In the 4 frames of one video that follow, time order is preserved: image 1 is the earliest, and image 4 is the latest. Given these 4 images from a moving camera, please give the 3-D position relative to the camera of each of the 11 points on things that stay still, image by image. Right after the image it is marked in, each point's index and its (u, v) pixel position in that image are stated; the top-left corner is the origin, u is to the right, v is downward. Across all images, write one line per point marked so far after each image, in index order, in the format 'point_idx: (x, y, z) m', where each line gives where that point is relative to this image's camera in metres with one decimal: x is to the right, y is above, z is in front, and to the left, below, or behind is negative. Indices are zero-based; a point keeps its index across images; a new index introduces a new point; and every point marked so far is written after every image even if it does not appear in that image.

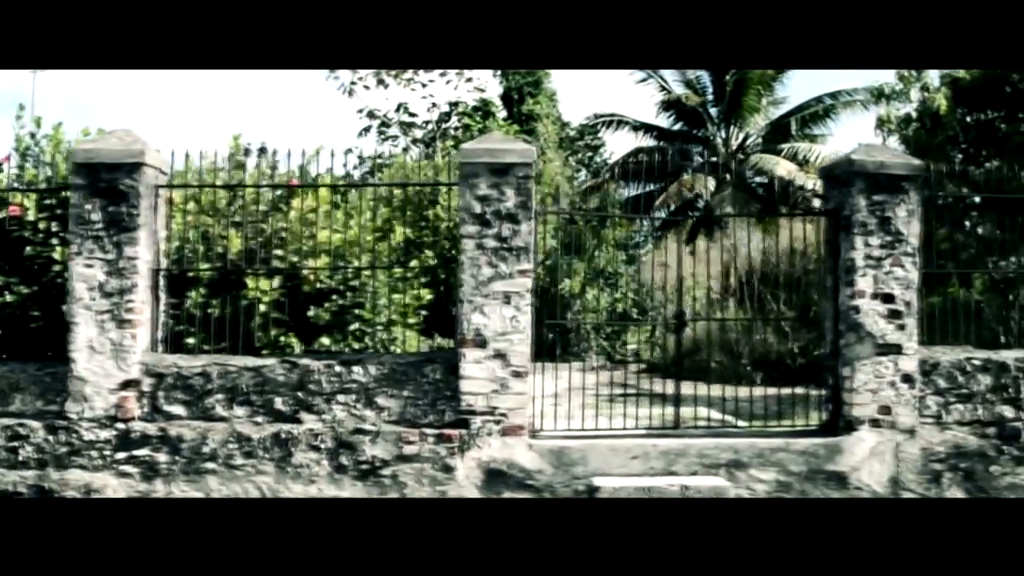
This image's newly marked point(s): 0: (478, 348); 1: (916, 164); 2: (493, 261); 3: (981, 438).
0: (-0.2, -0.4, +5.3) m
1: (+2.7, +0.8, +5.6) m
2: (-0.1, +0.2, +5.3) m
3: (+3.2, -1.0, +5.7) m
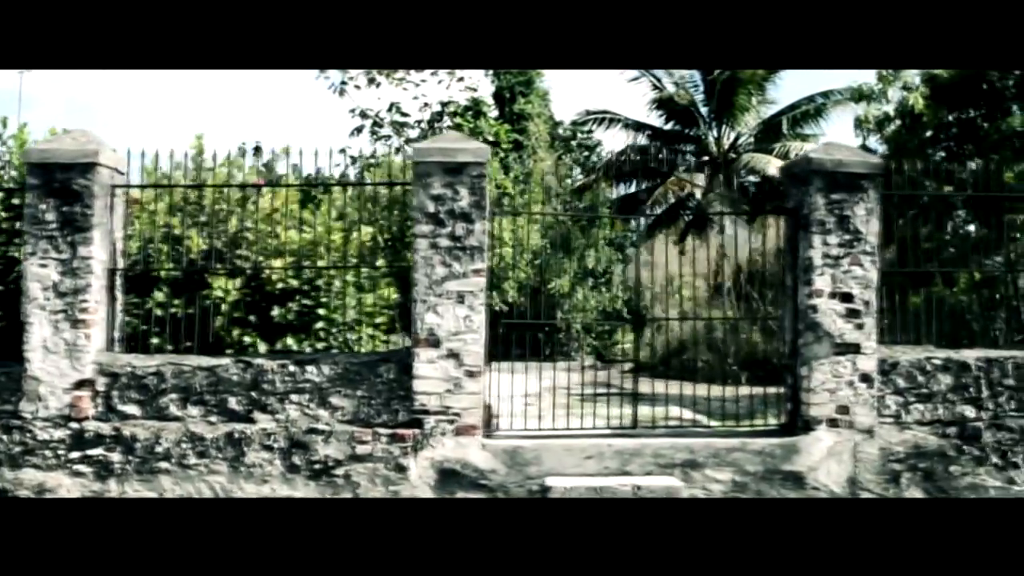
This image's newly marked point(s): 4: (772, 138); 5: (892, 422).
0: (-0.5, -0.4, +5.3) m
1: (+2.4, +0.8, +5.6) m
2: (-0.4, +0.2, +5.3) m
3: (+2.9, -1.0, +5.7) m
4: (+4.4, +2.6, +14.3) m
5: (+2.5, -0.9, +5.6) m
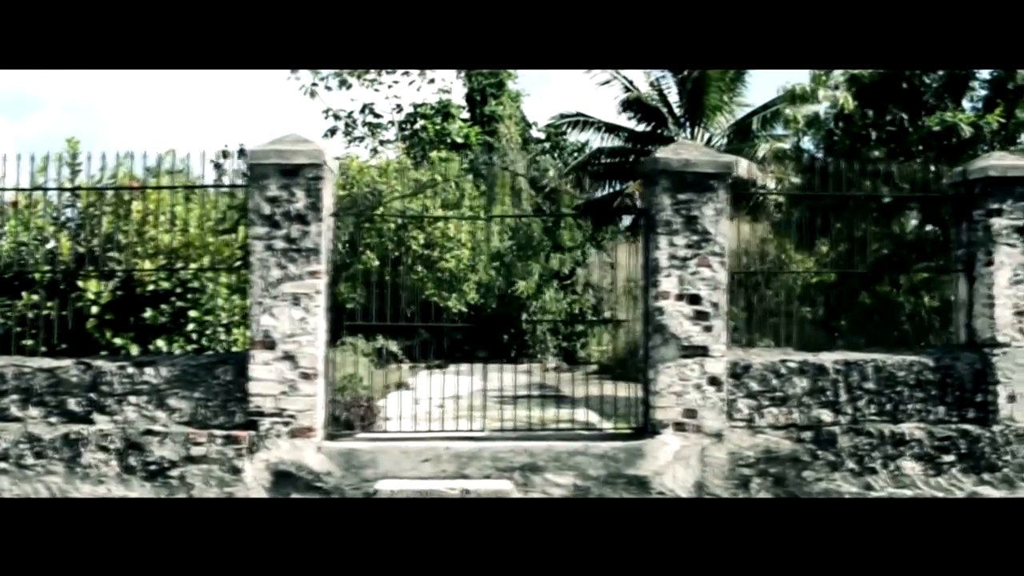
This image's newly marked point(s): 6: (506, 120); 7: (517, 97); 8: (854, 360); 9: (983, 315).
0: (-1.5, -0.4, +5.3) m
1: (+1.4, +0.8, +5.5) m
2: (-1.4, +0.2, +5.3) m
3: (+1.9, -1.0, +5.6) m
4: (+3.6, +2.5, +14.2) m
5: (+1.5, -0.9, +5.6) m
6: (-0.1, +3.5, +17.7) m
7: (+0.1, +4.2, +18.5) m
8: (+2.3, -0.5, +5.7) m
9: (+3.3, -0.2, +5.9) m
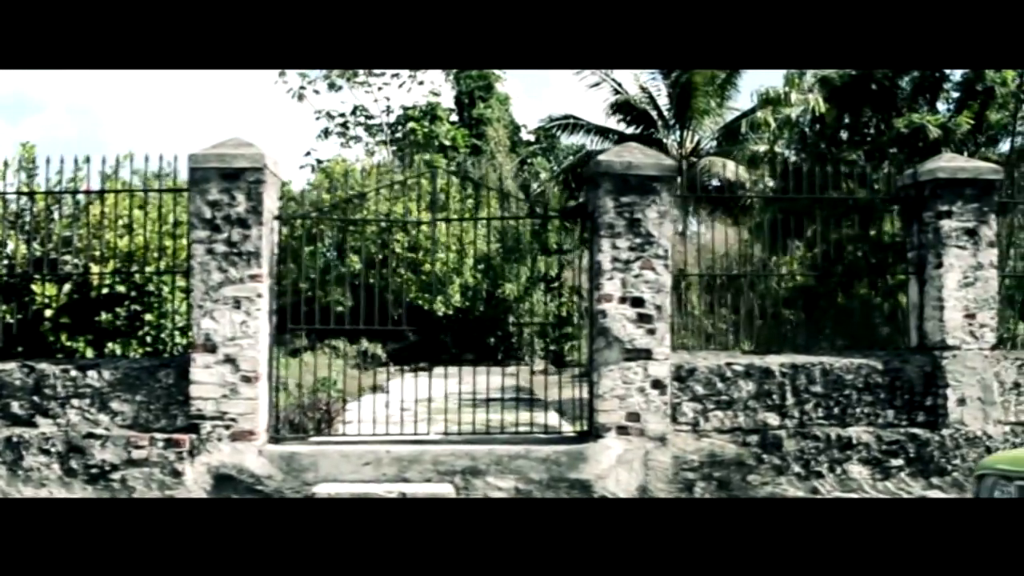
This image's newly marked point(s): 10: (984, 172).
0: (-1.9, -0.4, +5.3) m
1: (+1.0, +0.8, +5.5) m
2: (-1.8, +0.1, +5.3) m
3: (+1.5, -1.0, +5.6) m
4: (+3.3, +2.5, +14.1) m
5: (+1.2, -0.9, +5.5) m
6: (-0.4, +3.4, +17.7) m
7: (-0.2, +4.1, +18.5) m
8: (+1.9, -0.5, +5.7) m
9: (+2.9, -0.2, +5.9) m
10: (+3.3, +0.8, +5.8) m
